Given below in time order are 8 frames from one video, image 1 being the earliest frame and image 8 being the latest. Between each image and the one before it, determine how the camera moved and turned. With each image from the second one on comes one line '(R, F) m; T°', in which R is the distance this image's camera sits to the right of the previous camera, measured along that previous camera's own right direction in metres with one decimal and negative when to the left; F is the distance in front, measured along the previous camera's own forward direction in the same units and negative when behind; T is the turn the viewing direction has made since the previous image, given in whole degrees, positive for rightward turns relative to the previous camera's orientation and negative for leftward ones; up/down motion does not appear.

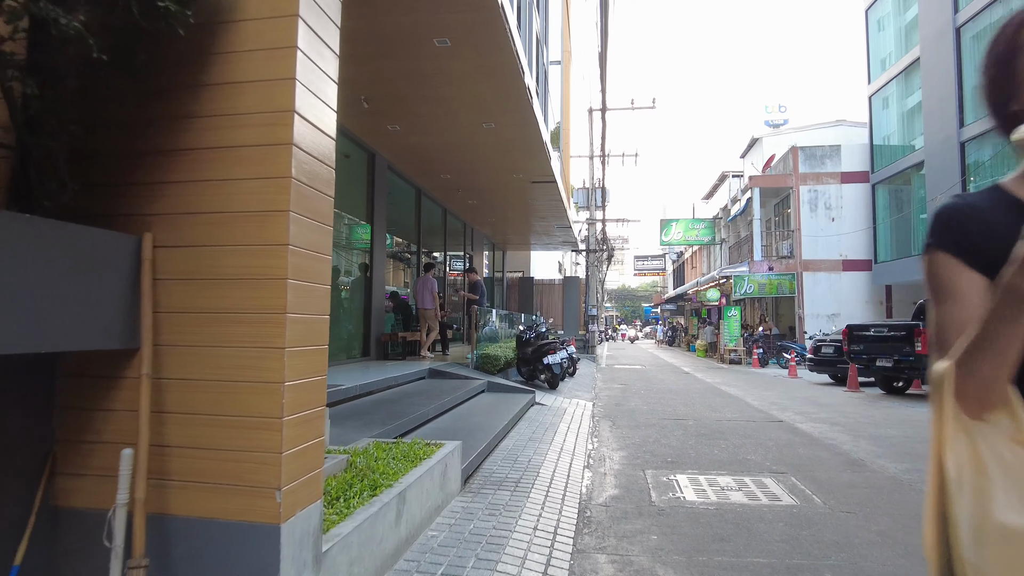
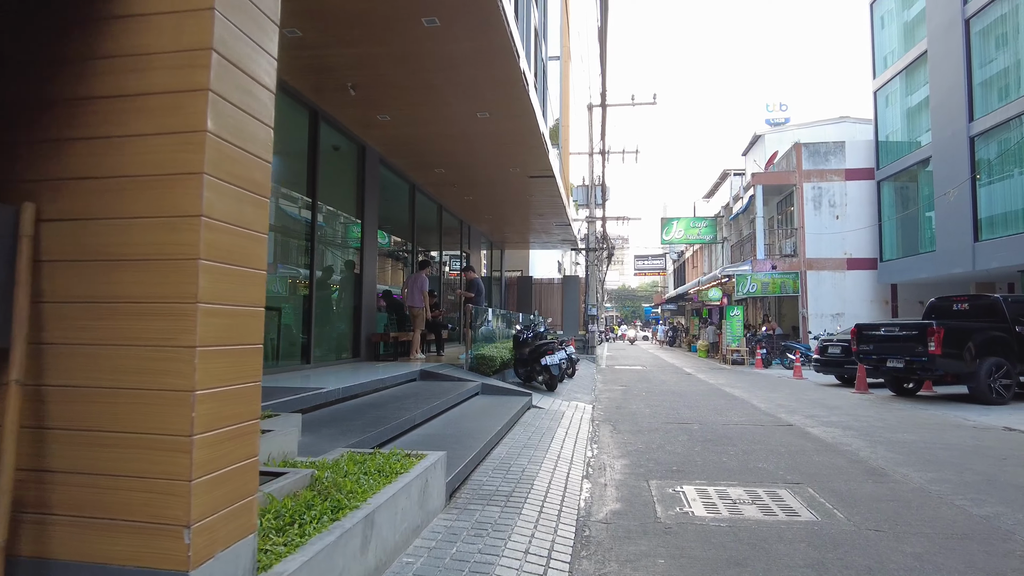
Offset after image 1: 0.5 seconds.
(+0.1, +0.4) m; 0°
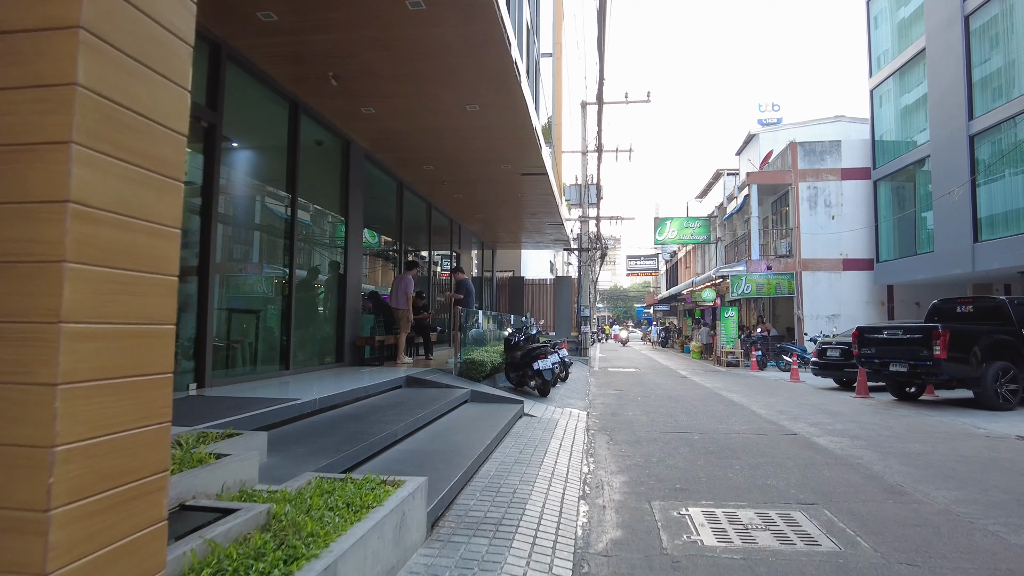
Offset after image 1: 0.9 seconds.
(0.0, +0.4) m; +1°
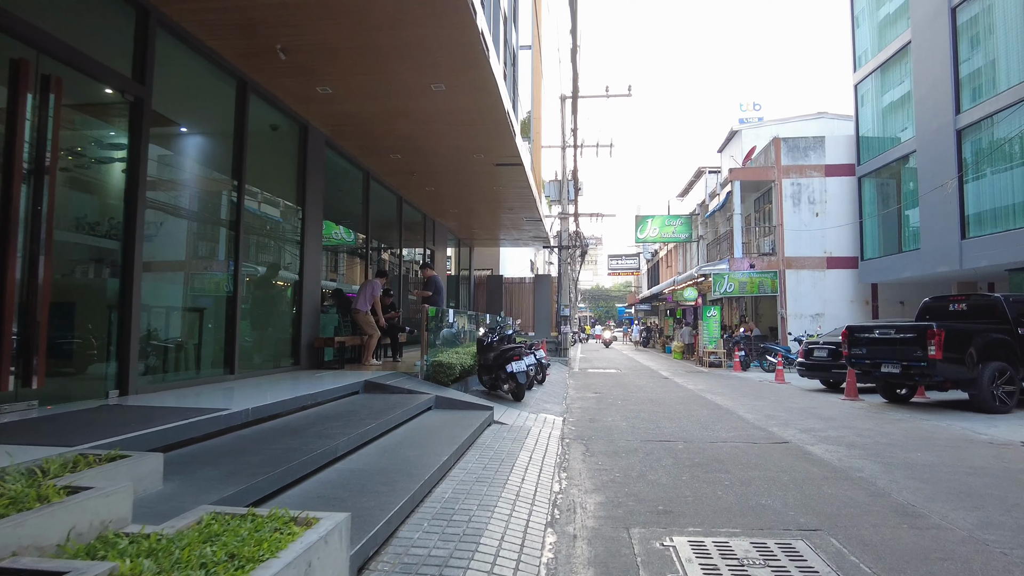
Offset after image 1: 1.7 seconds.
(+0.1, +0.6) m; +2°
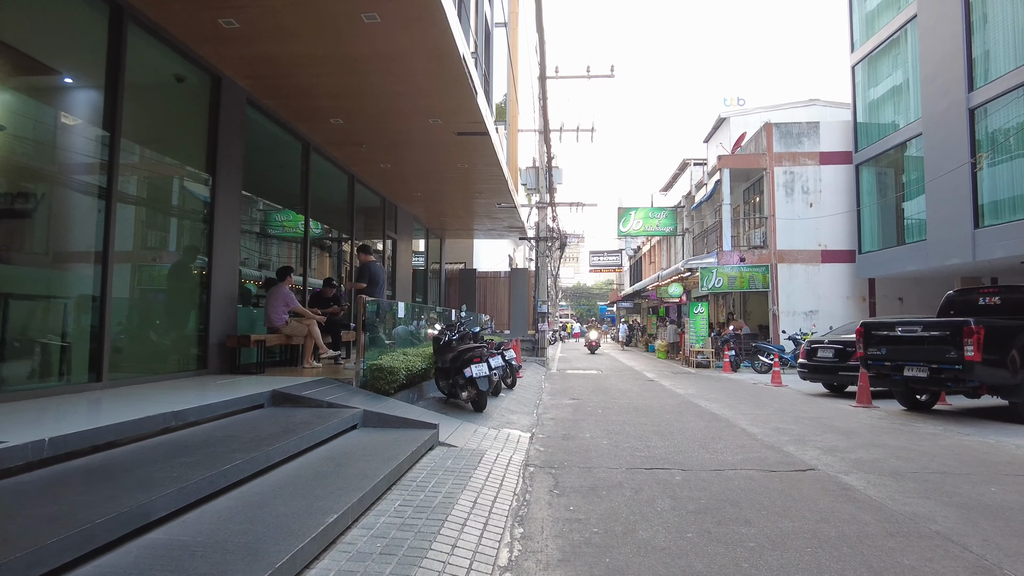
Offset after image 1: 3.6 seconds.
(+0.3, +1.5) m; +2°
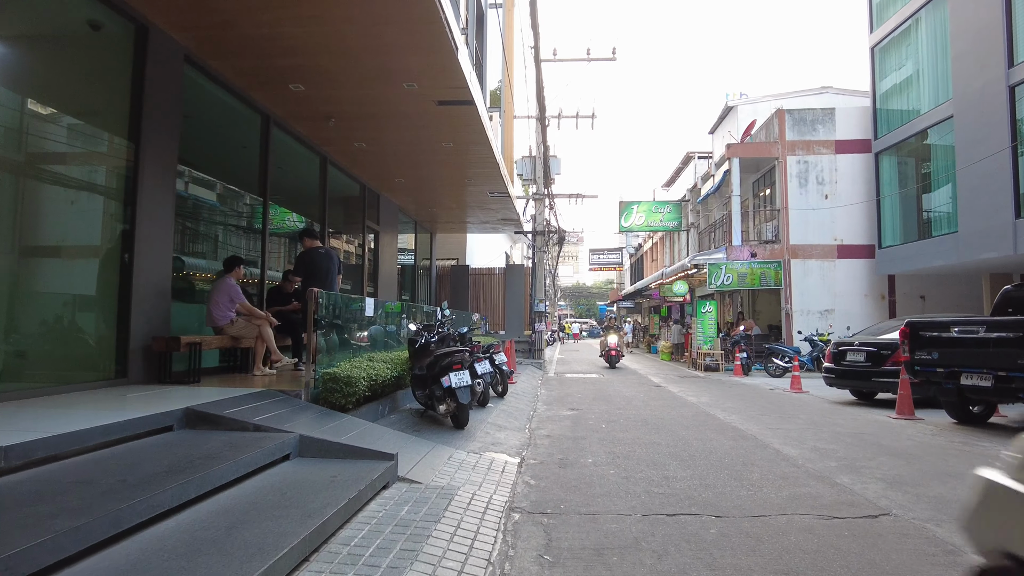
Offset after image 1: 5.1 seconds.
(+0.1, +1.3) m; 0°
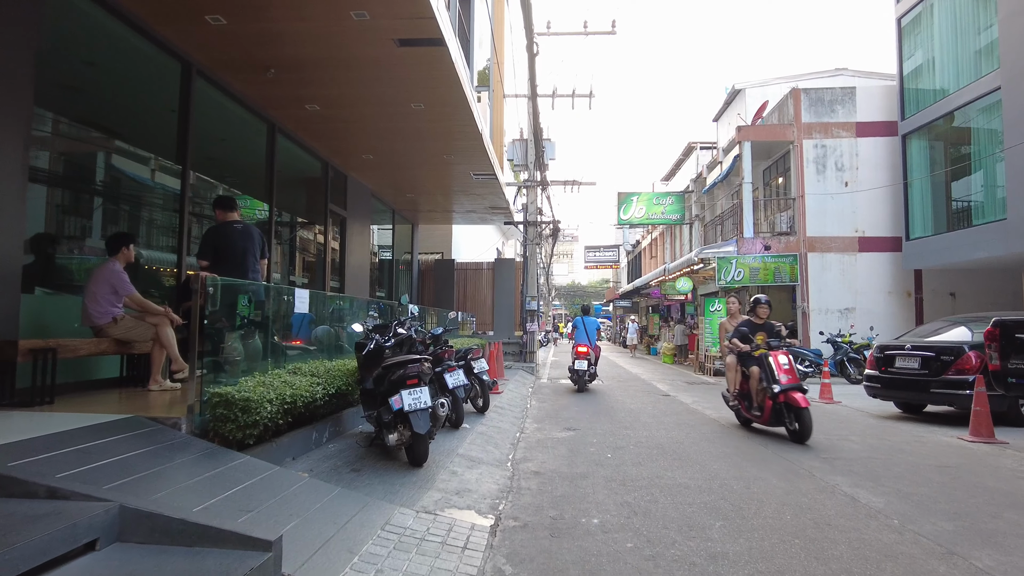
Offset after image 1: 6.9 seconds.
(+0.1, +1.7) m; 0°
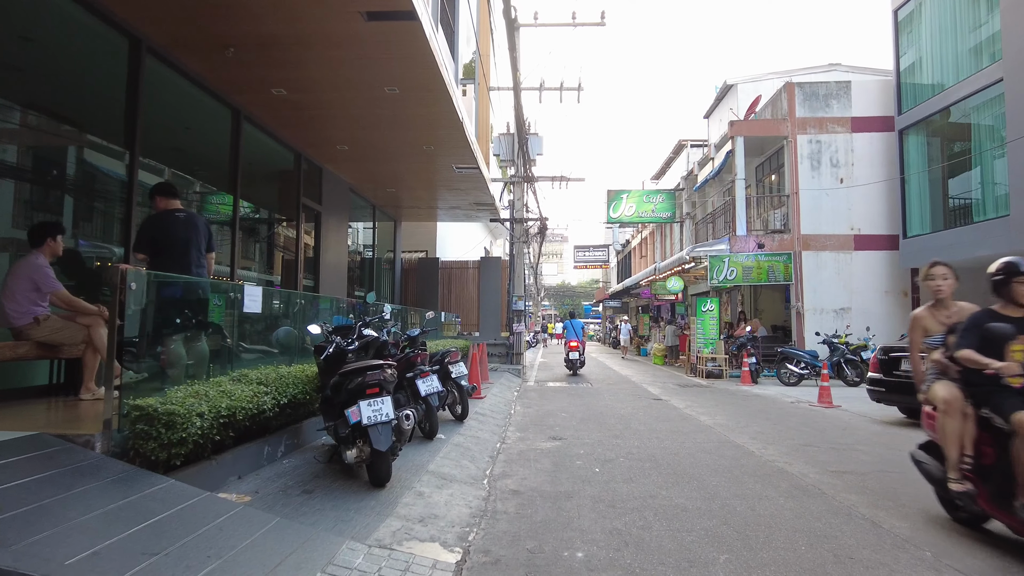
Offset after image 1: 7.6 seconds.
(+0.1, +0.6) m; +1°
